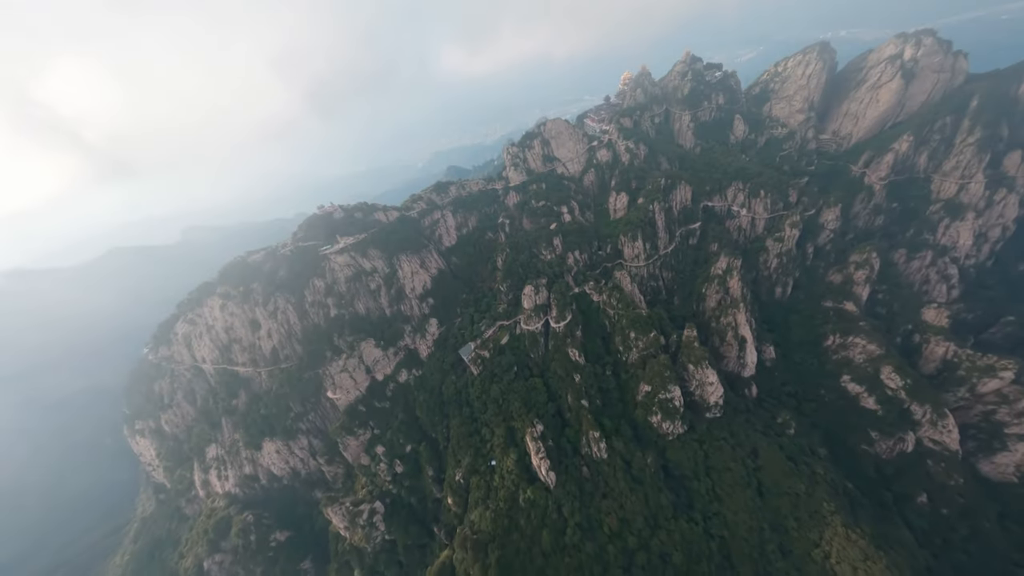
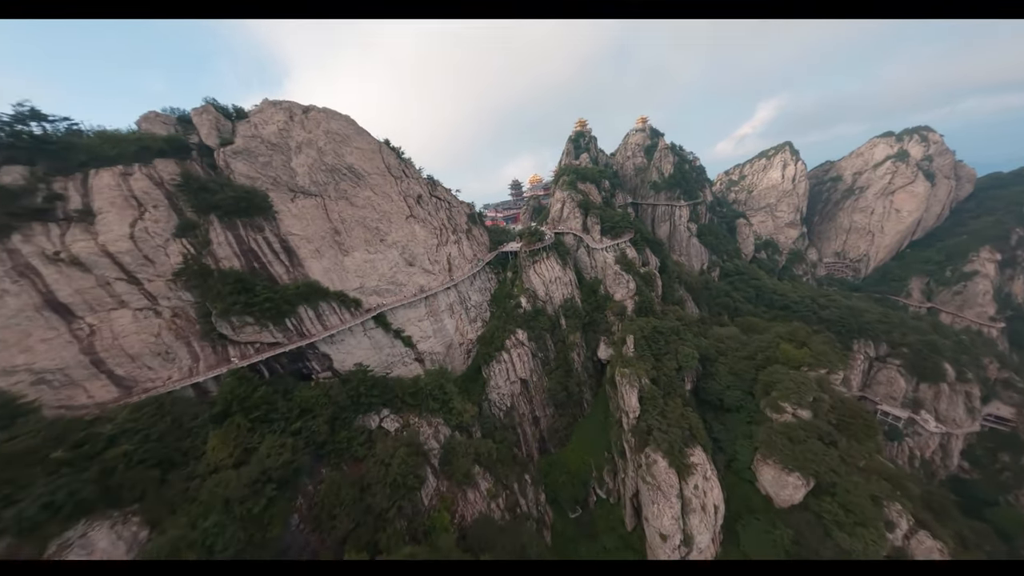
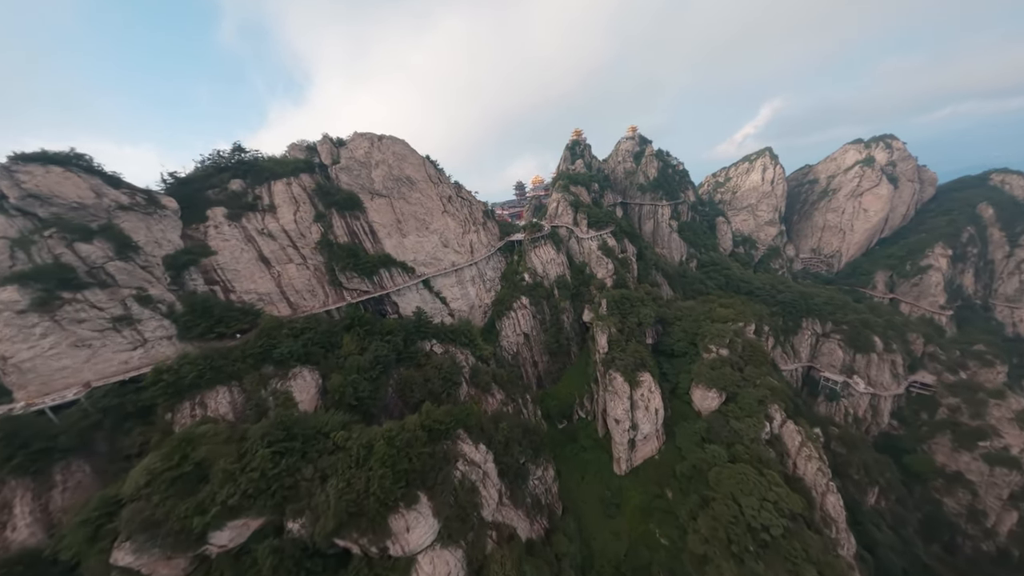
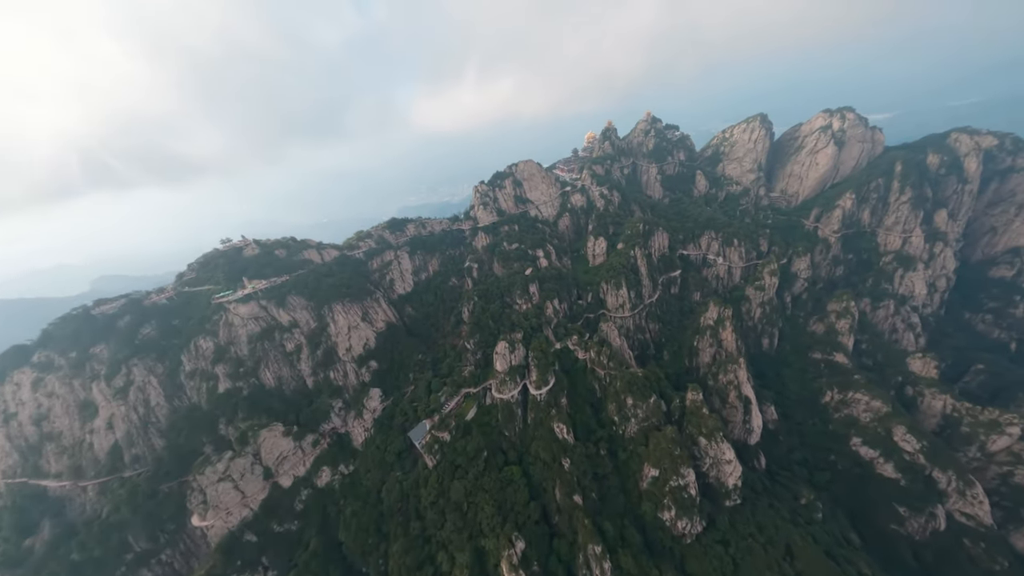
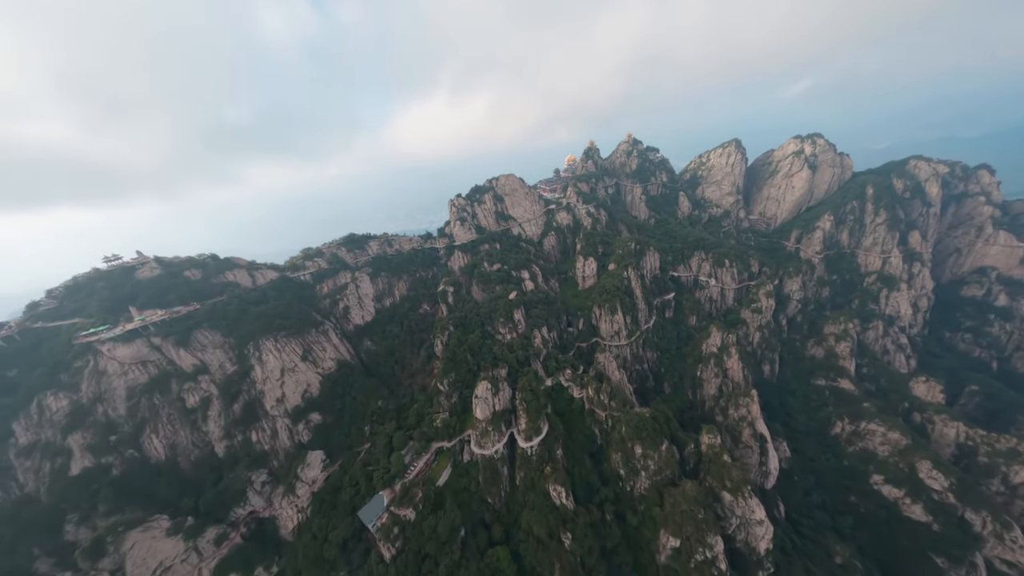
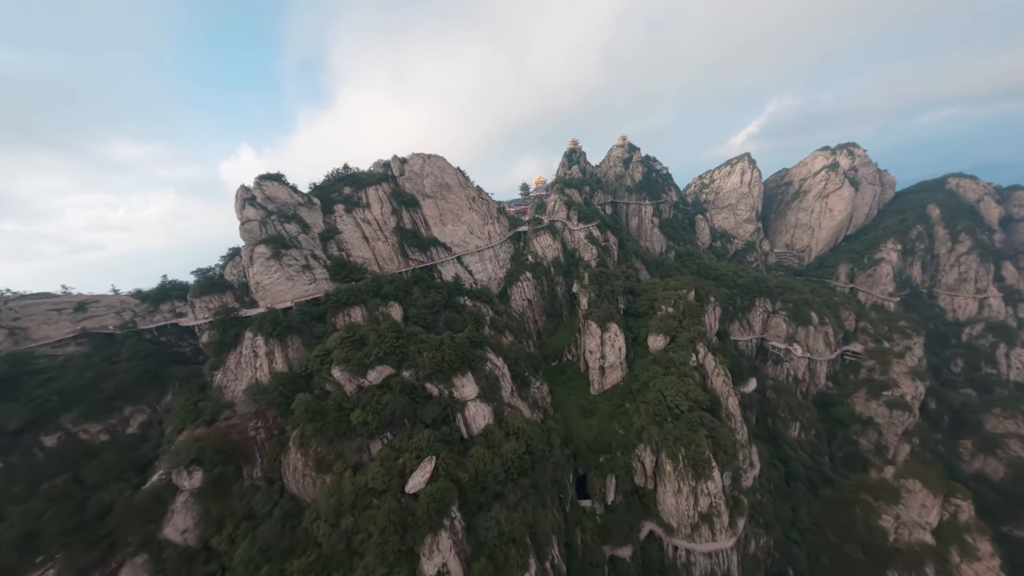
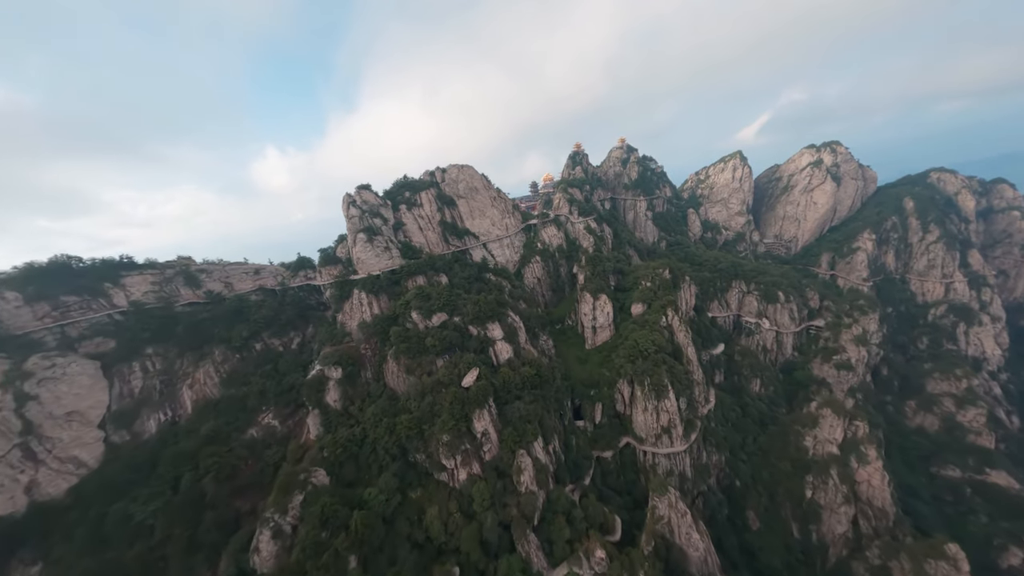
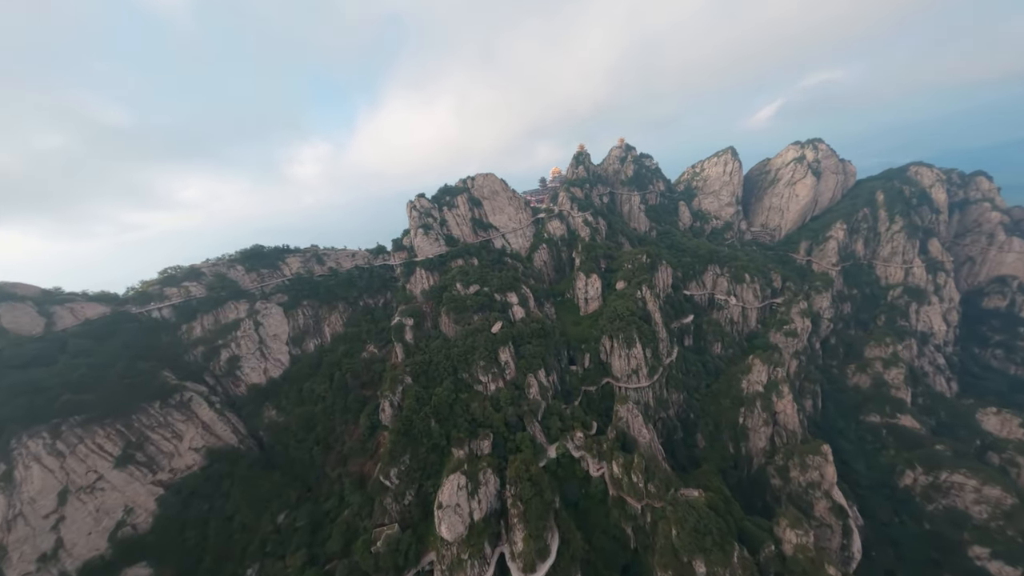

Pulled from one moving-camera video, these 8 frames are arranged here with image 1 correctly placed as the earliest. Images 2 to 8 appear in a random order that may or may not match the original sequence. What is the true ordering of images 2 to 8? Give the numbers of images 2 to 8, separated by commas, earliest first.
4, 5, 8, 7, 6, 3, 2
